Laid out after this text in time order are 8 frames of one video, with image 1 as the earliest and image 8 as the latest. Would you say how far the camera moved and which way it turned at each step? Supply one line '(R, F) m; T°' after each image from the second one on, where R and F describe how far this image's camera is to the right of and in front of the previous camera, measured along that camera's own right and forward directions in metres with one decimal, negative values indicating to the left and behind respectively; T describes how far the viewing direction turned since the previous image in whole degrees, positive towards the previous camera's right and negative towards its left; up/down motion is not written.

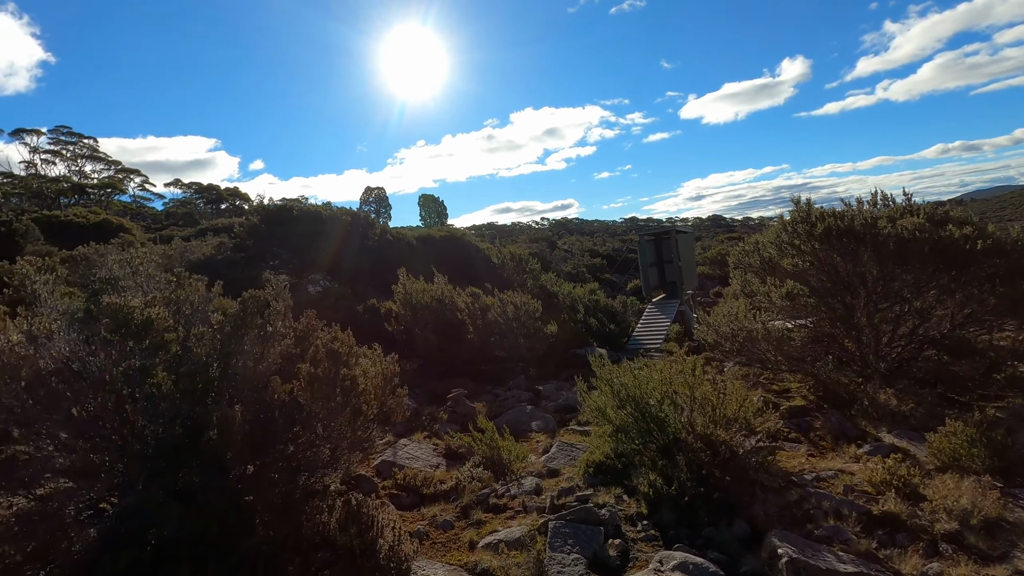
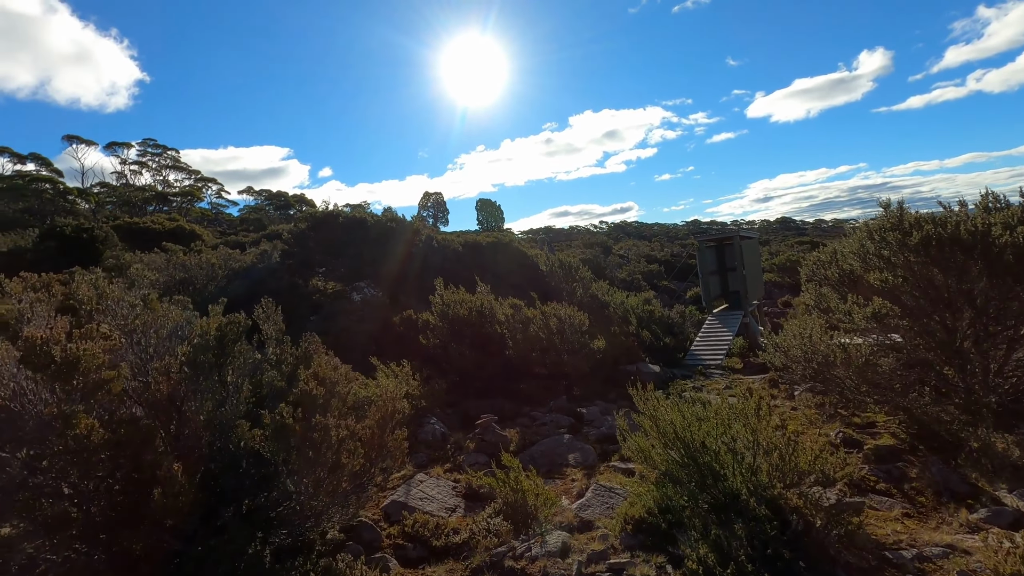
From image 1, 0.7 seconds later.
(+0.3, +0.9) m; -6°
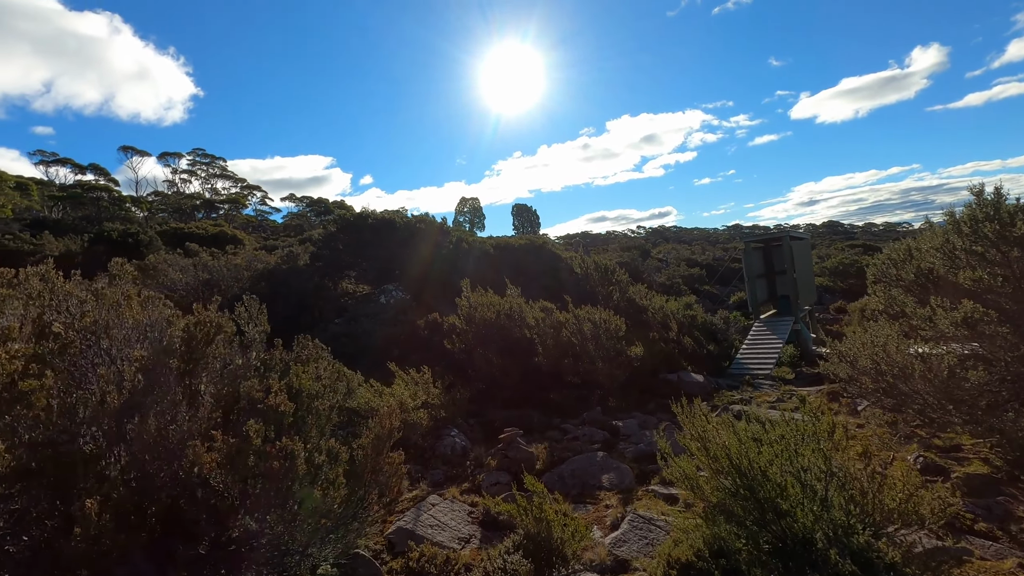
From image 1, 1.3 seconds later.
(+0.1, +0.8) m; -4°
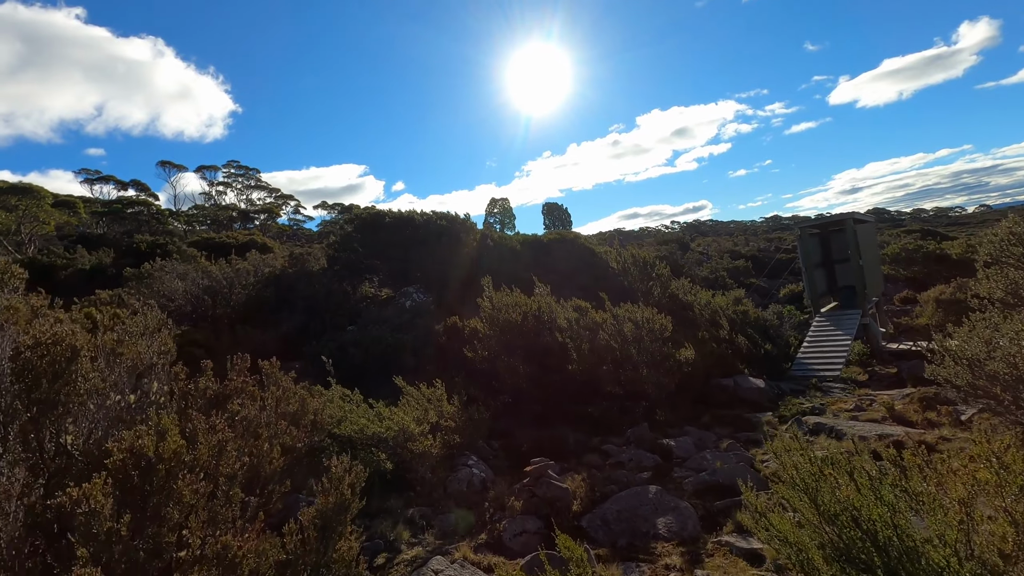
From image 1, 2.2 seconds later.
(+0.1, +1.4) m; -4°
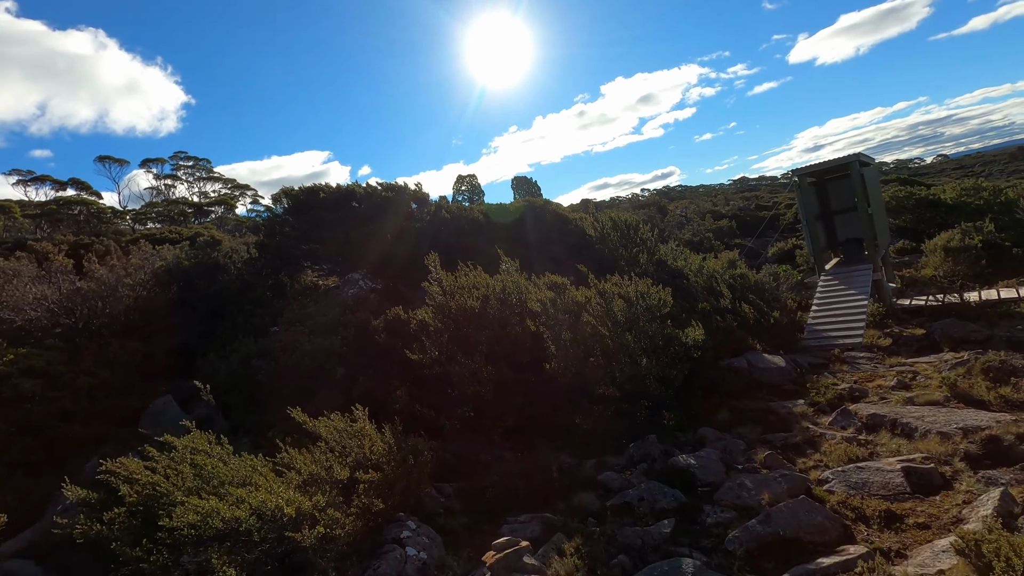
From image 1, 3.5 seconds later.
(+0.3, +2.3) m; +2°
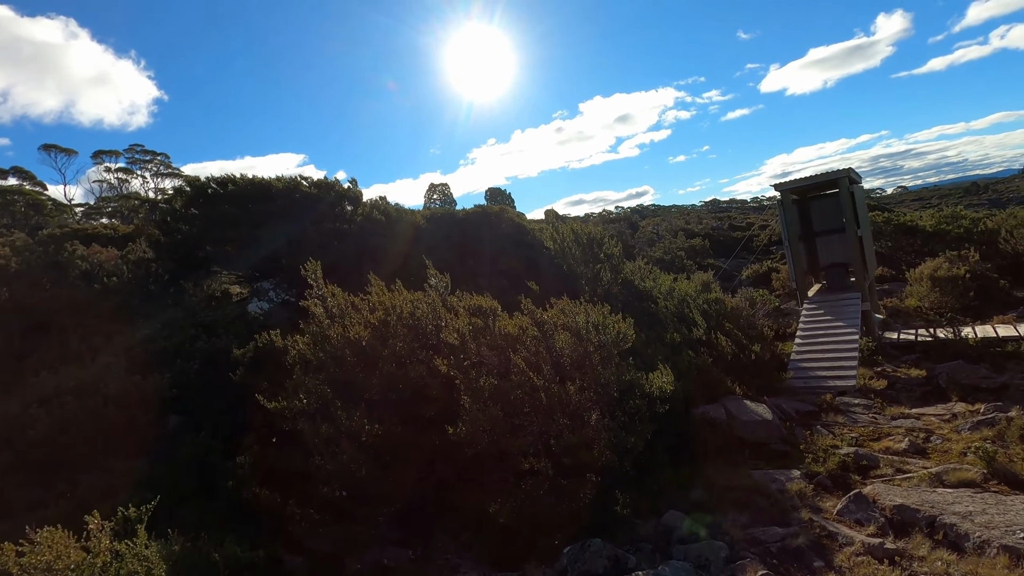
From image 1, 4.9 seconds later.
(+0.7, +2.0) m; +3°
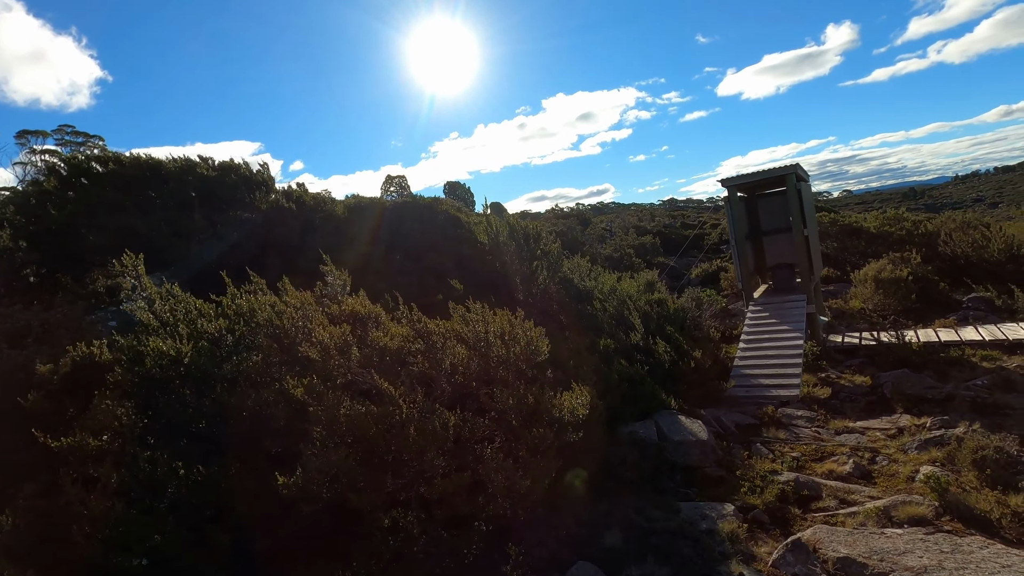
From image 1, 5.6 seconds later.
(+0.7, +1.0) m; +4°
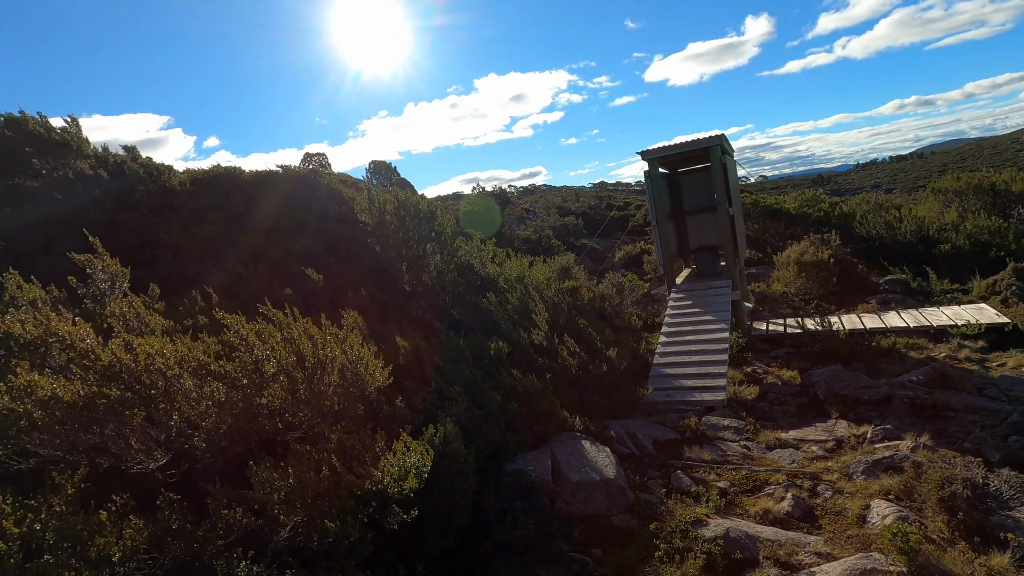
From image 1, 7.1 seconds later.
(+0.8, +1.7) m; +7°
